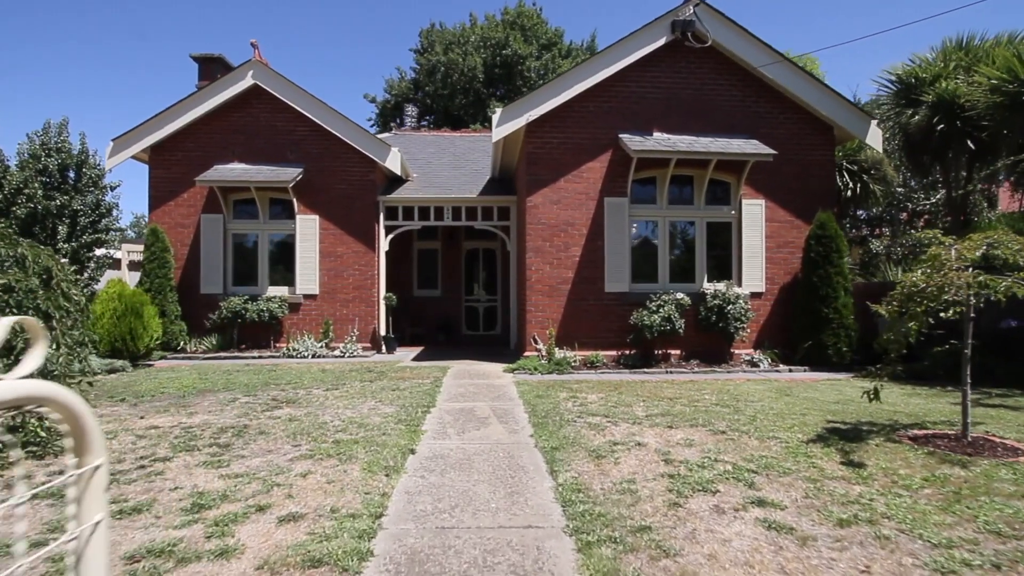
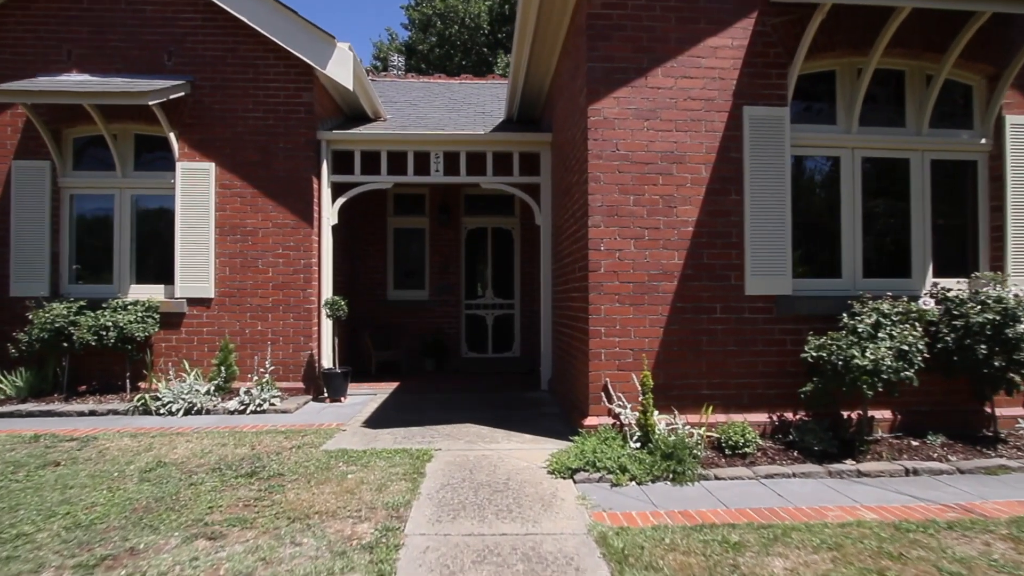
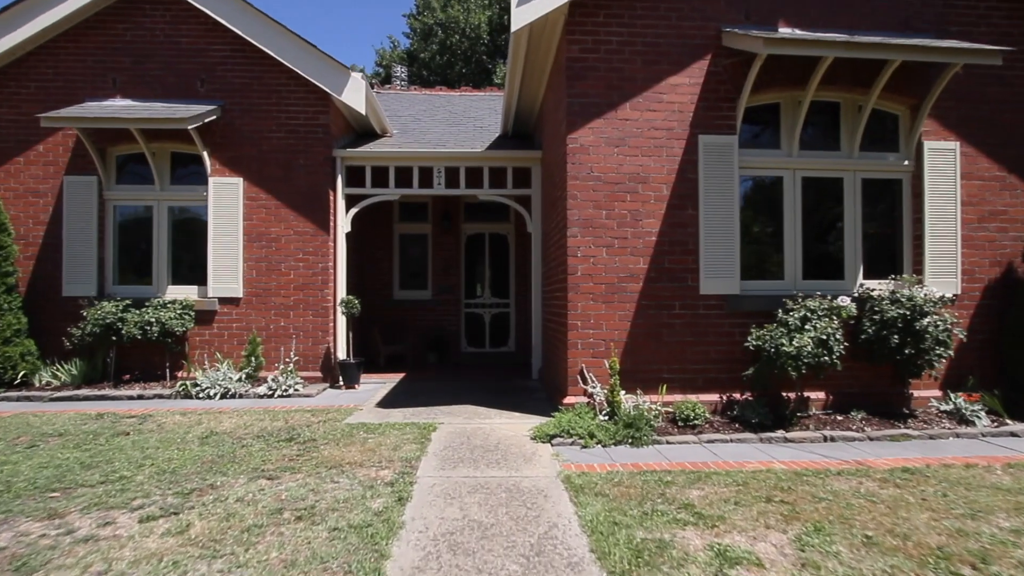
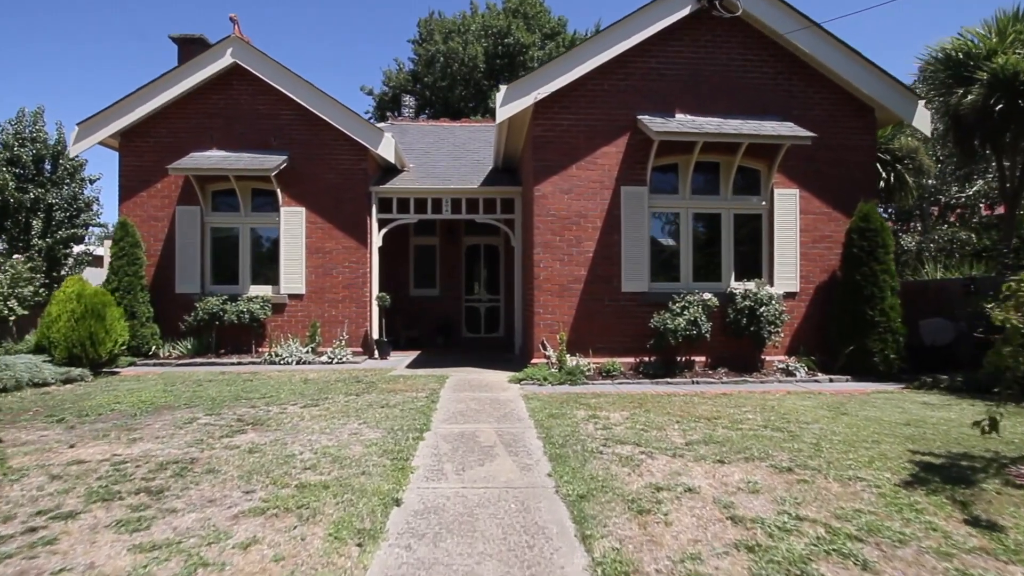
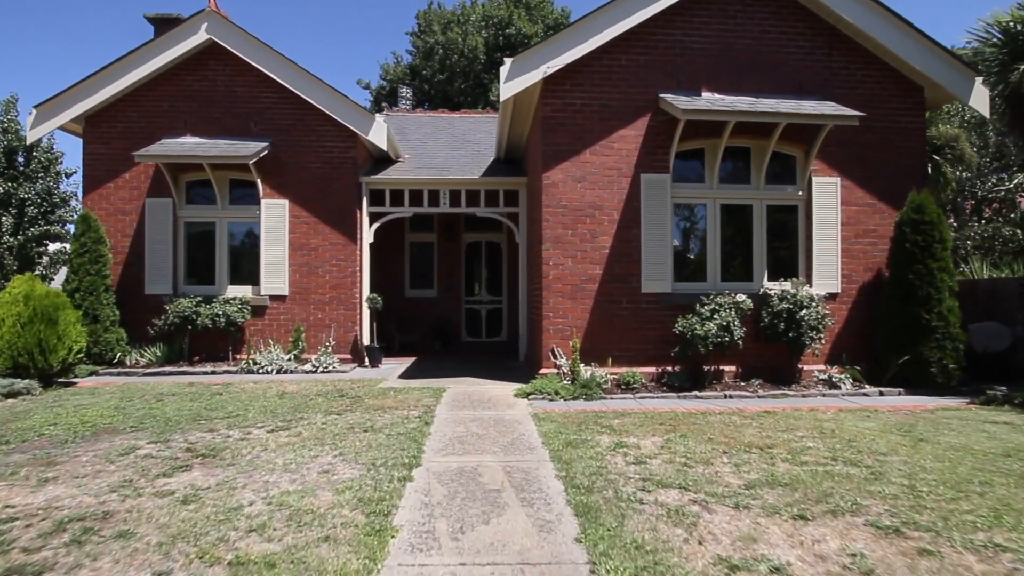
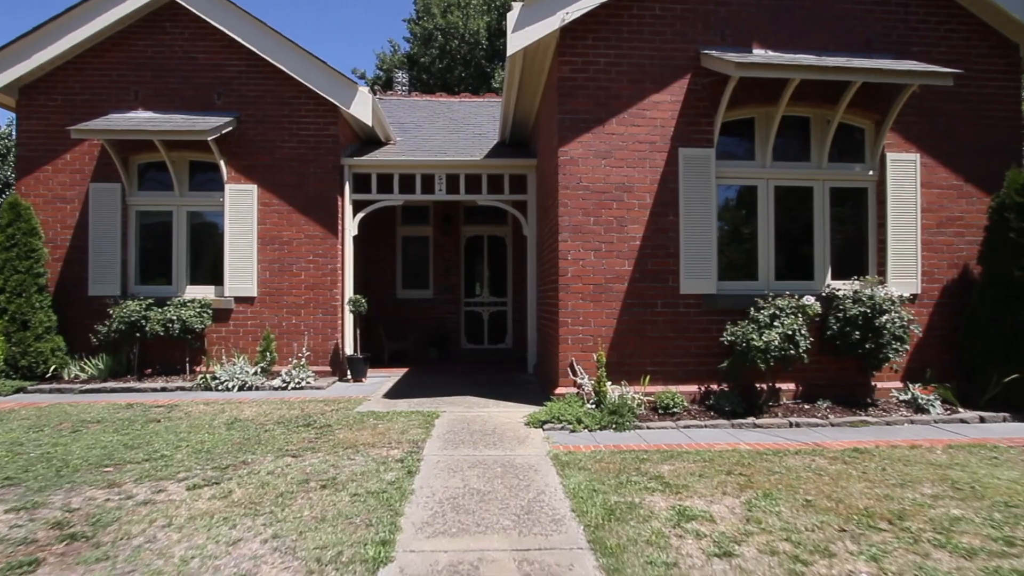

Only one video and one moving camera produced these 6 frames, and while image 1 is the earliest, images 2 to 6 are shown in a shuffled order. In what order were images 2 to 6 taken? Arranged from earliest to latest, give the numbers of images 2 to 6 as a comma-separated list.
4, 5, 6, 3, 2
